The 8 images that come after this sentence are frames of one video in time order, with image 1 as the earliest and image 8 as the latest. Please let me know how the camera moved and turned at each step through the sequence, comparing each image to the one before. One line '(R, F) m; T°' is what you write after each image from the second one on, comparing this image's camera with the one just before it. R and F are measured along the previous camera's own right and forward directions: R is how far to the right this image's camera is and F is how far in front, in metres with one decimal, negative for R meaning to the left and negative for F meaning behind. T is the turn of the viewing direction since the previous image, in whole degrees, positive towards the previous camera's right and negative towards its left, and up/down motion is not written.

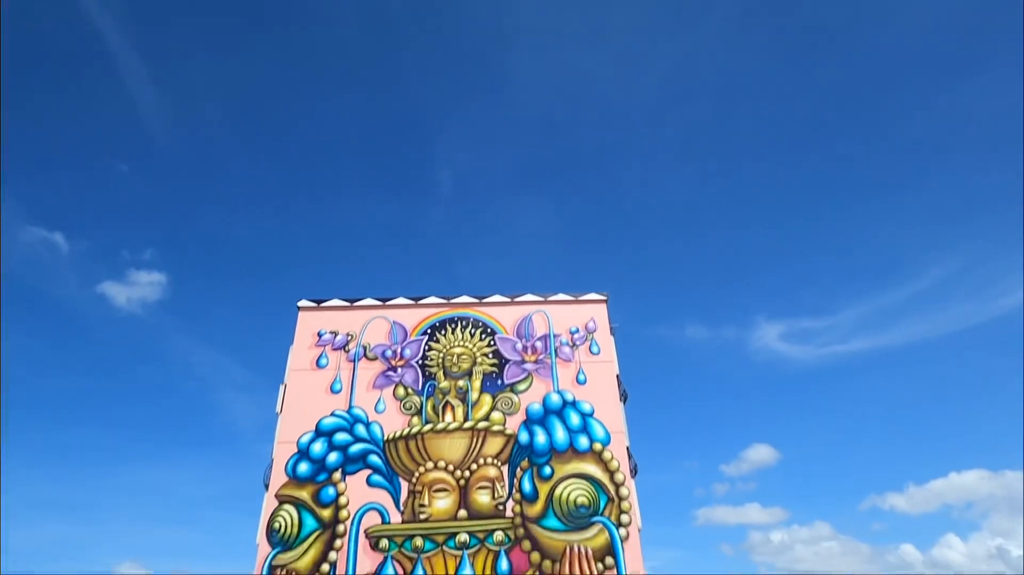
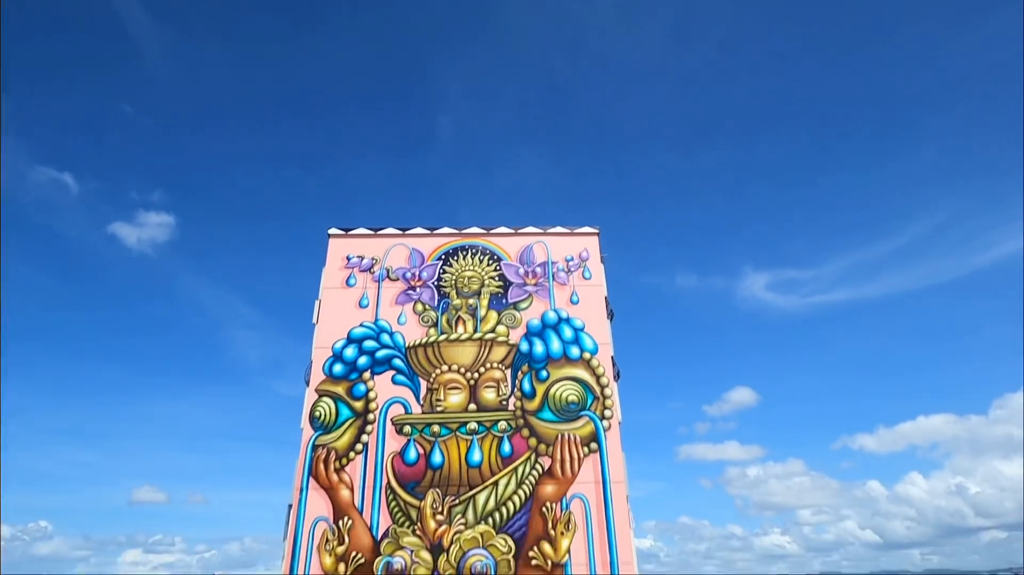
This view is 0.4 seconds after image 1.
(-0.1, -1.4) m; 0°
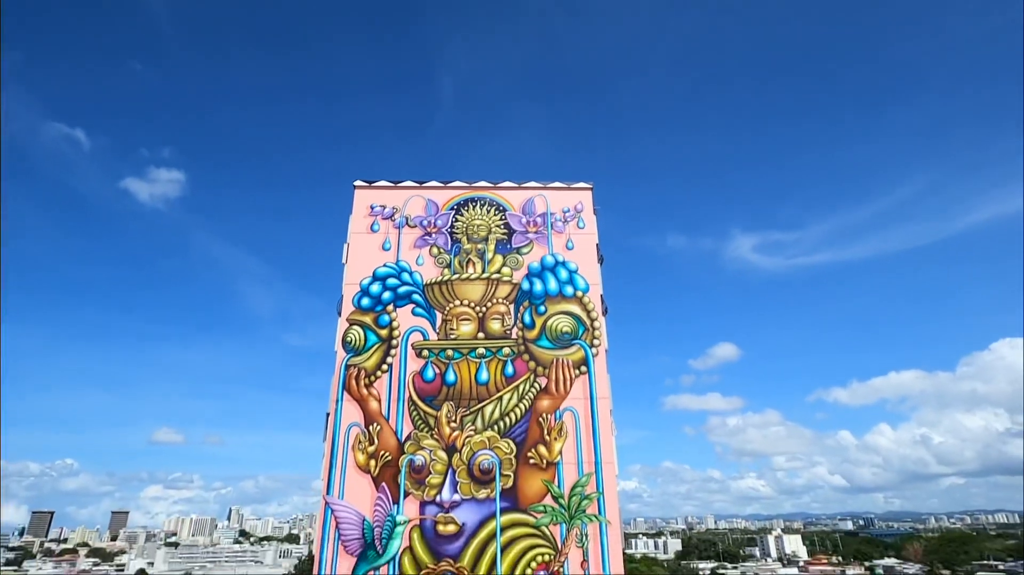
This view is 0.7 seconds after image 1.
(-0.2, -1.6) m; 0°
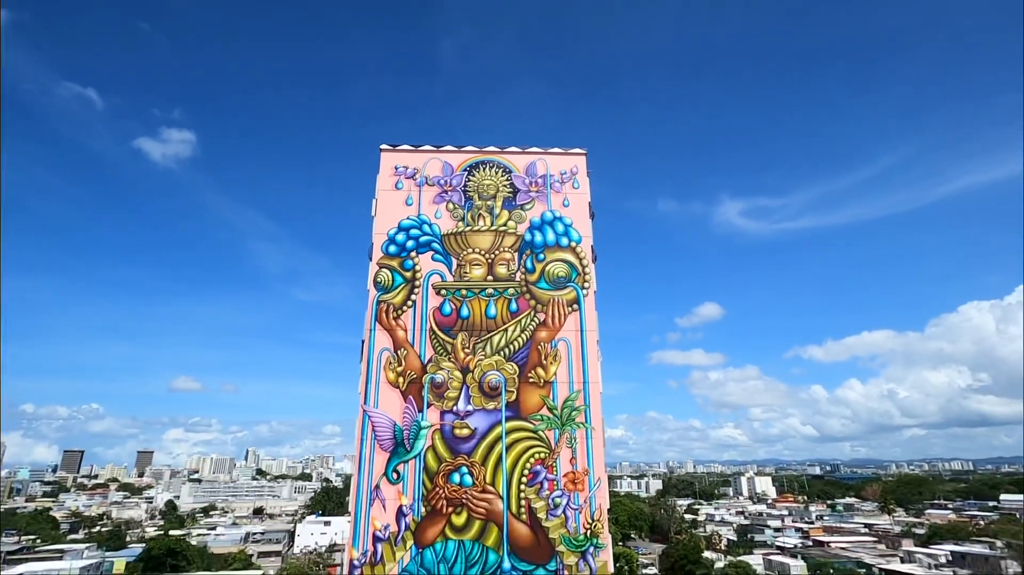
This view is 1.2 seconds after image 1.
(-0.4, -2.2) m; +1°
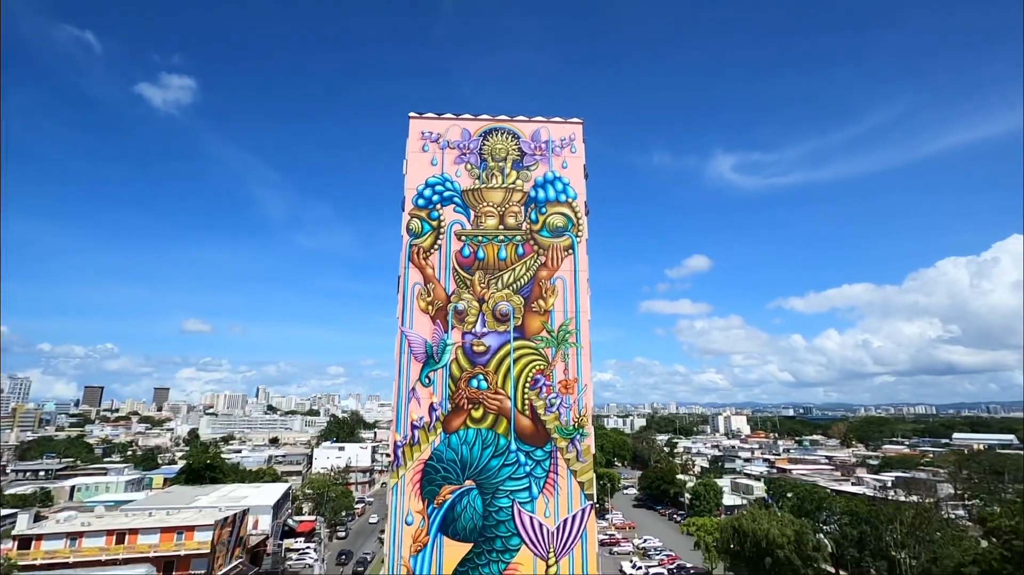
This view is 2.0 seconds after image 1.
(-0.6, -3.3) m; +1°
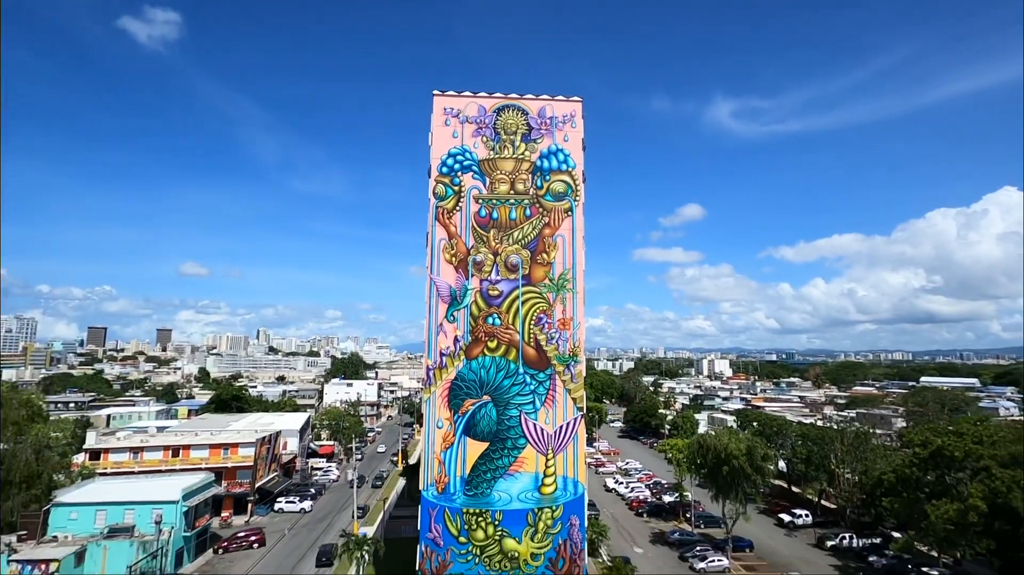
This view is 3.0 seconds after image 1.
(-0.7, -3.7) m; +1°
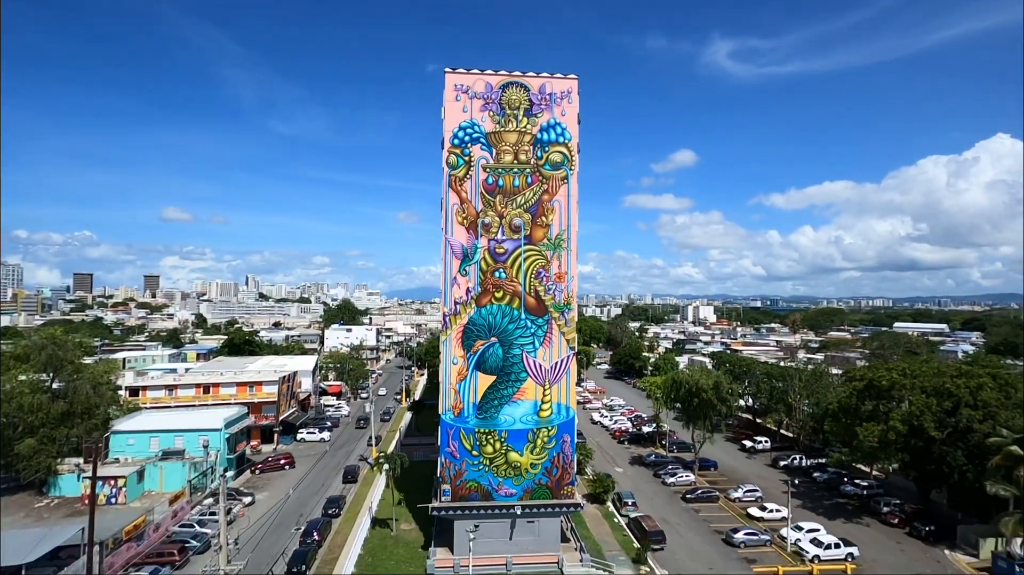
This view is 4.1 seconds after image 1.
(-0.6, -3.4) m; +1°
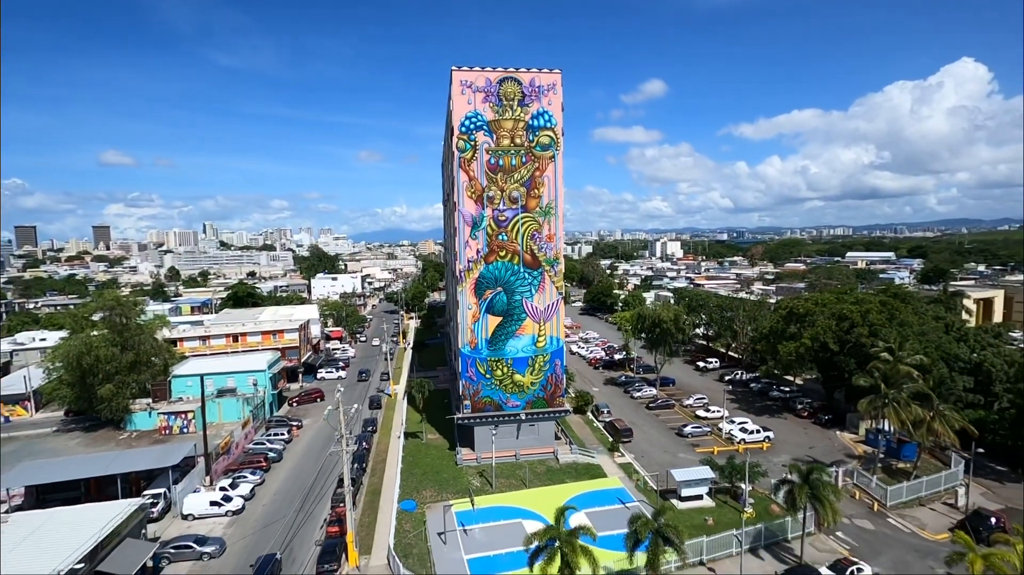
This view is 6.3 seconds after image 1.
(-1.7, -6.1) m; +3°
